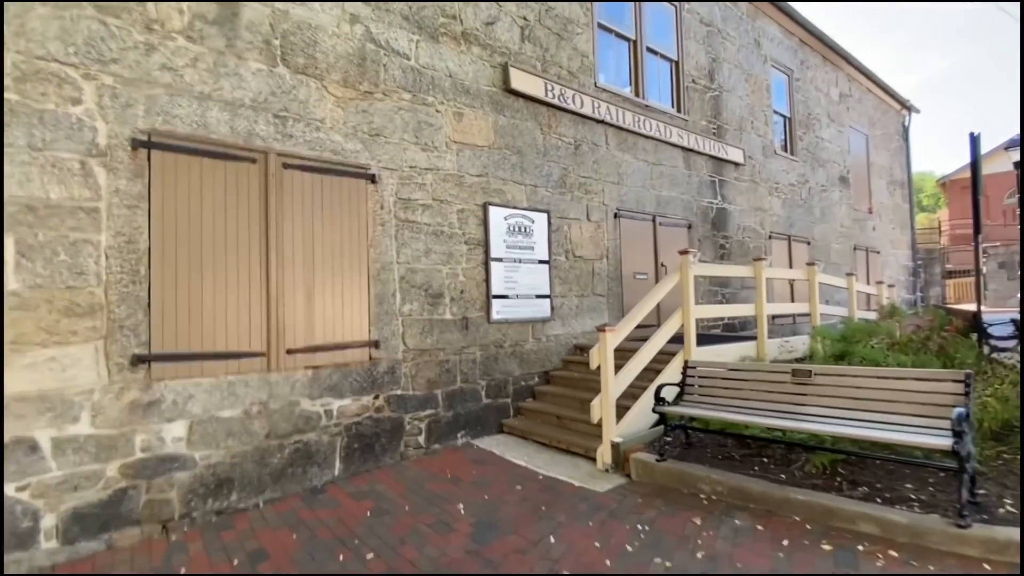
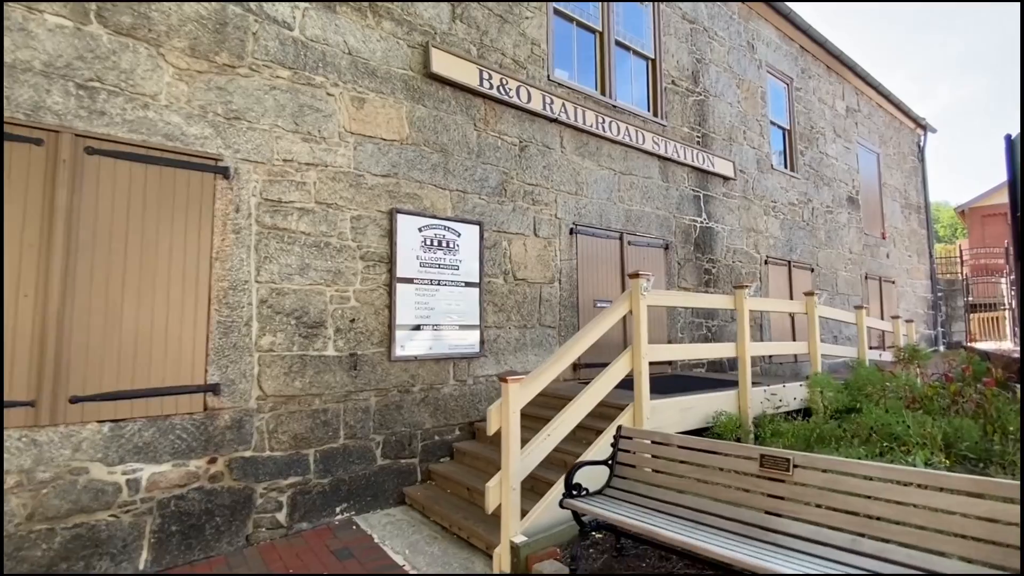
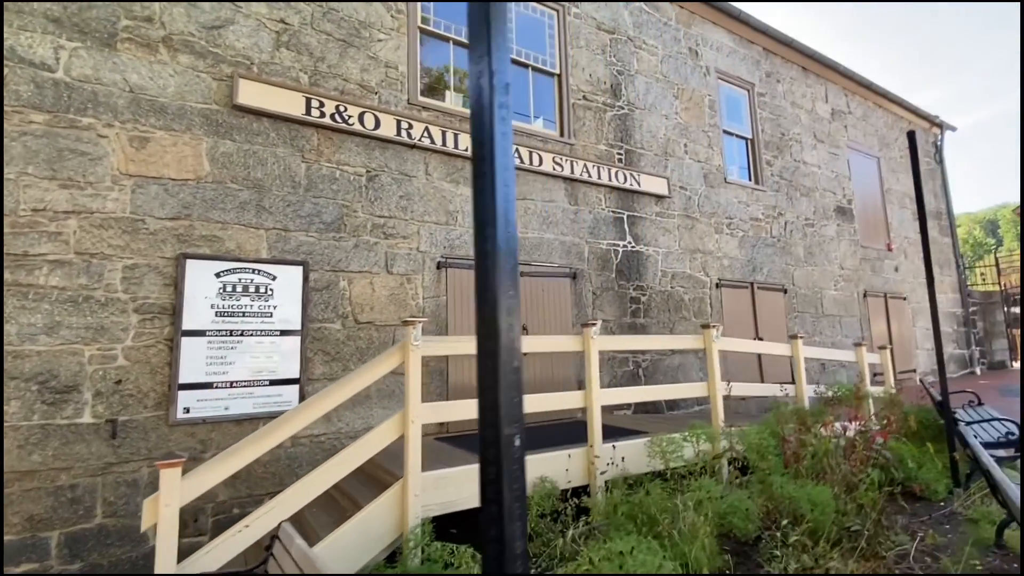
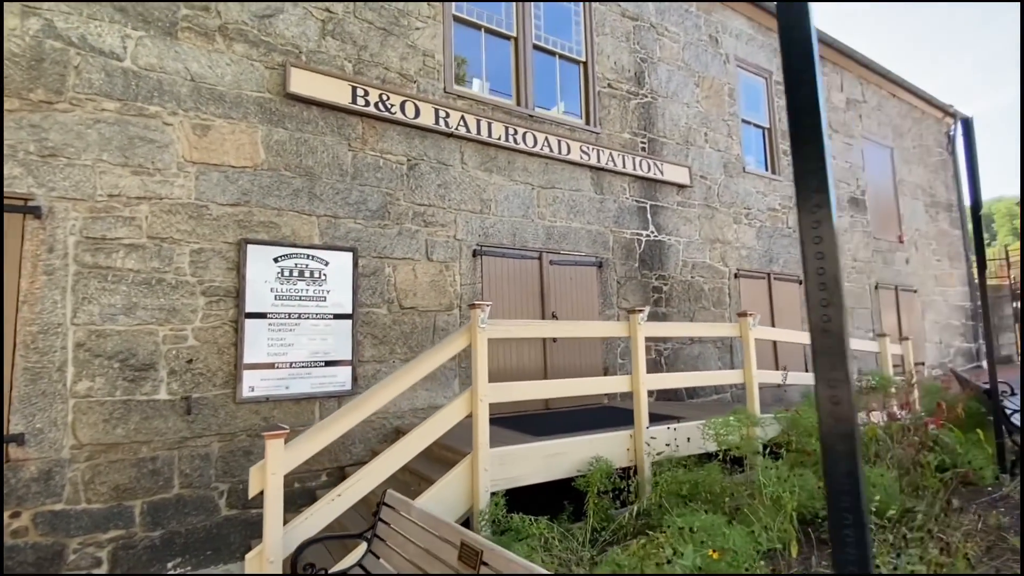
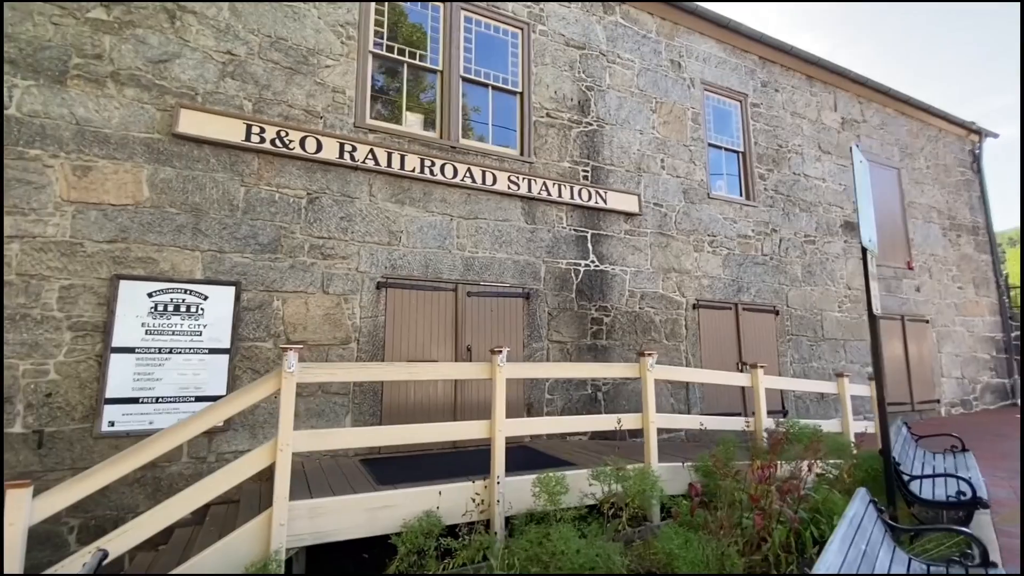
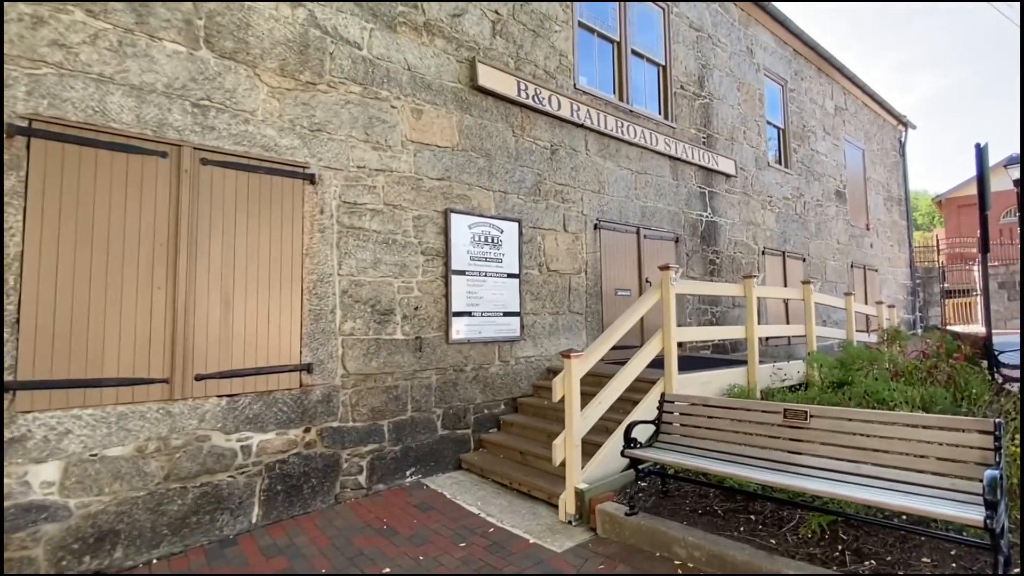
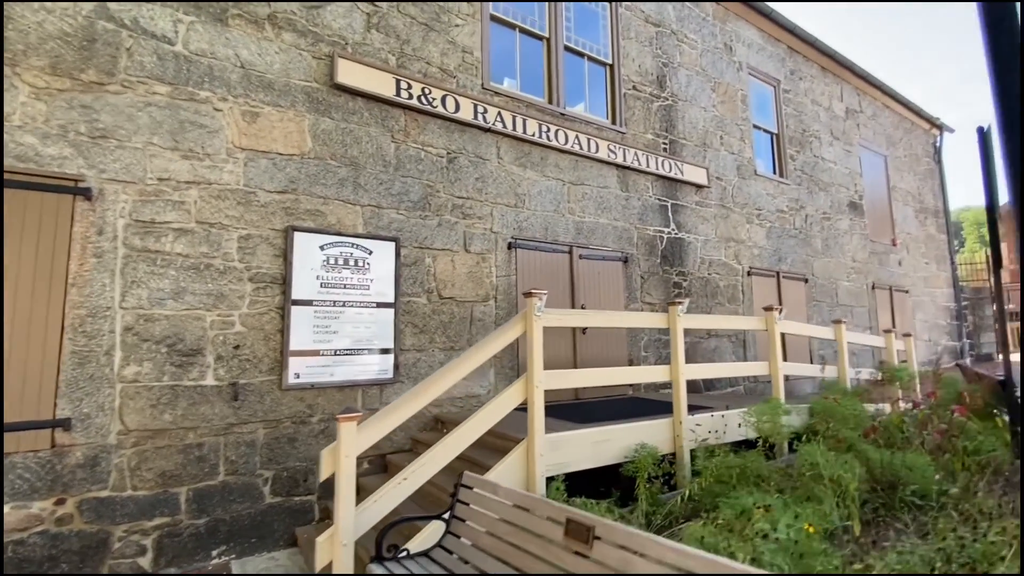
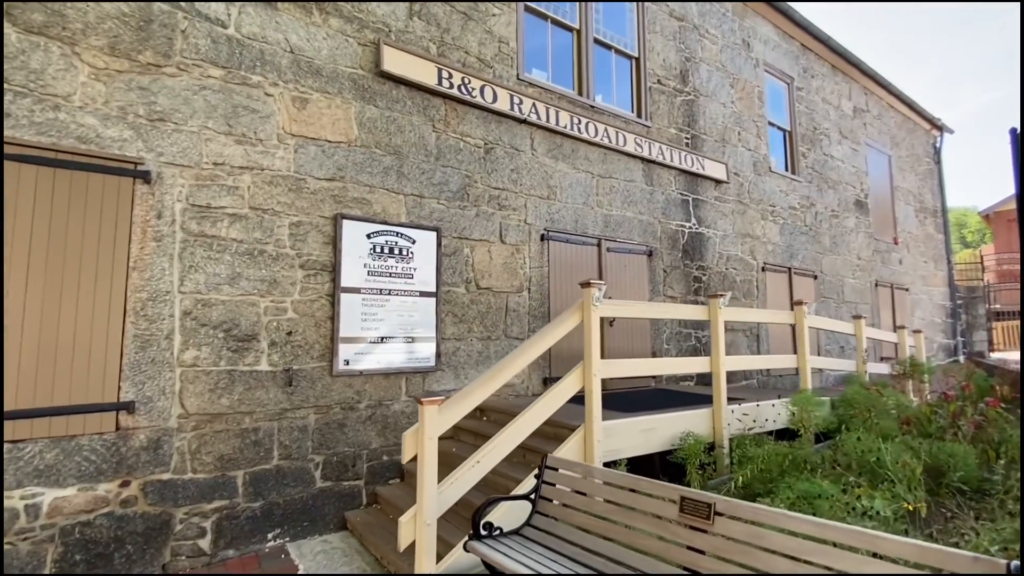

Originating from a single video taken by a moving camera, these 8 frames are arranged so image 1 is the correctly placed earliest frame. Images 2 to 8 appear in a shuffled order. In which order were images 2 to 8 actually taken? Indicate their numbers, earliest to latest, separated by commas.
6, 2, 8, 7, 4, 3, 5
